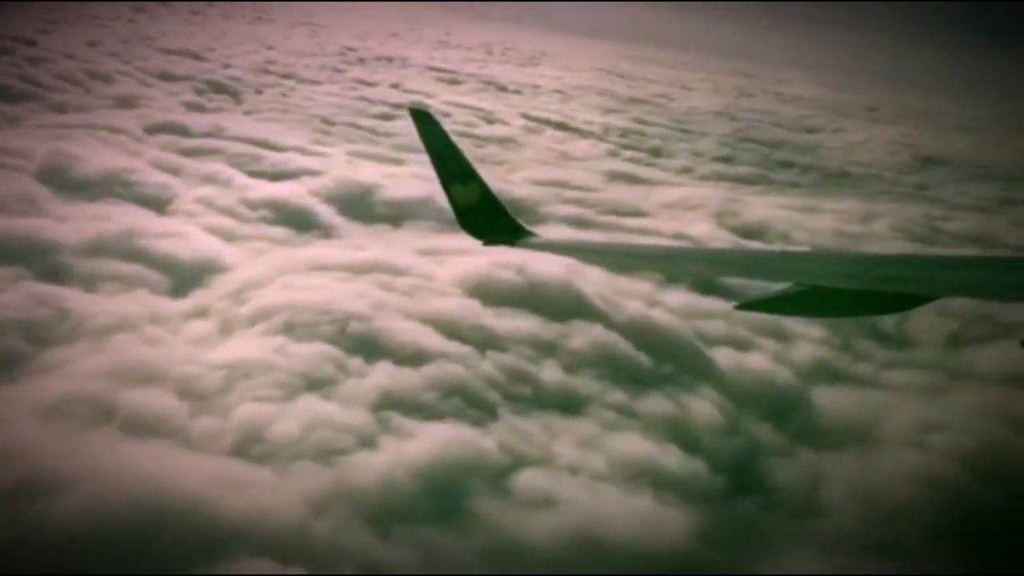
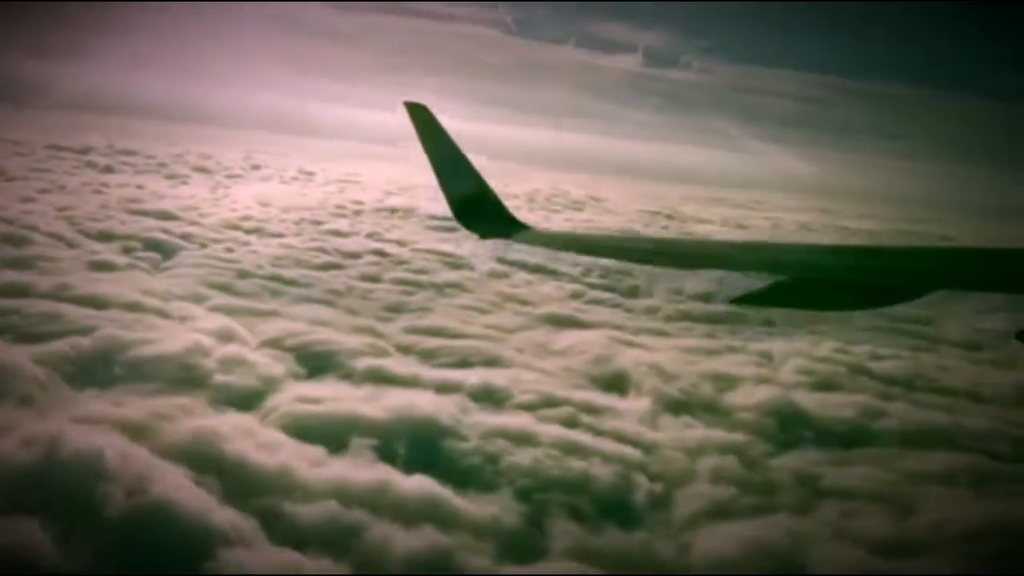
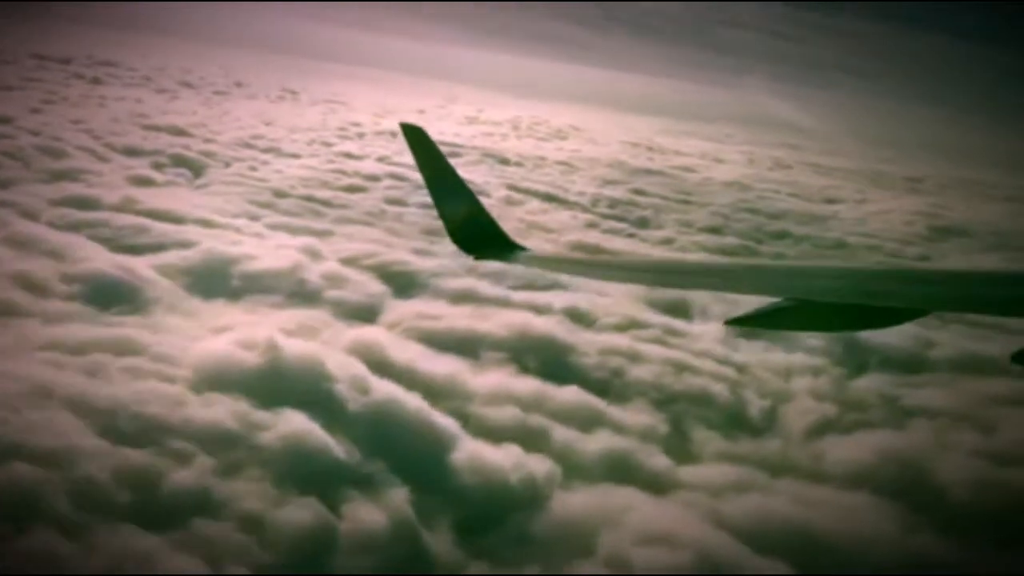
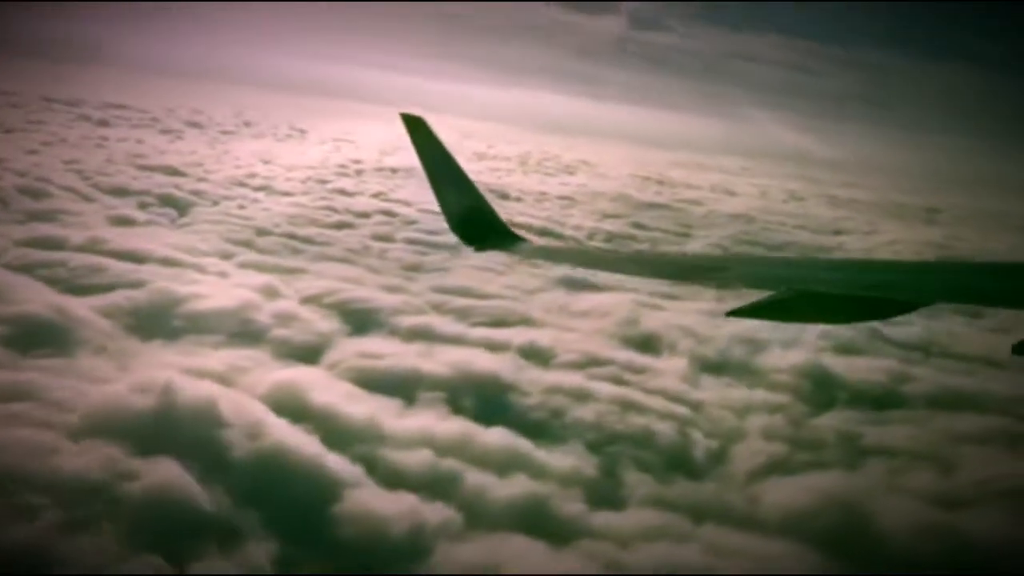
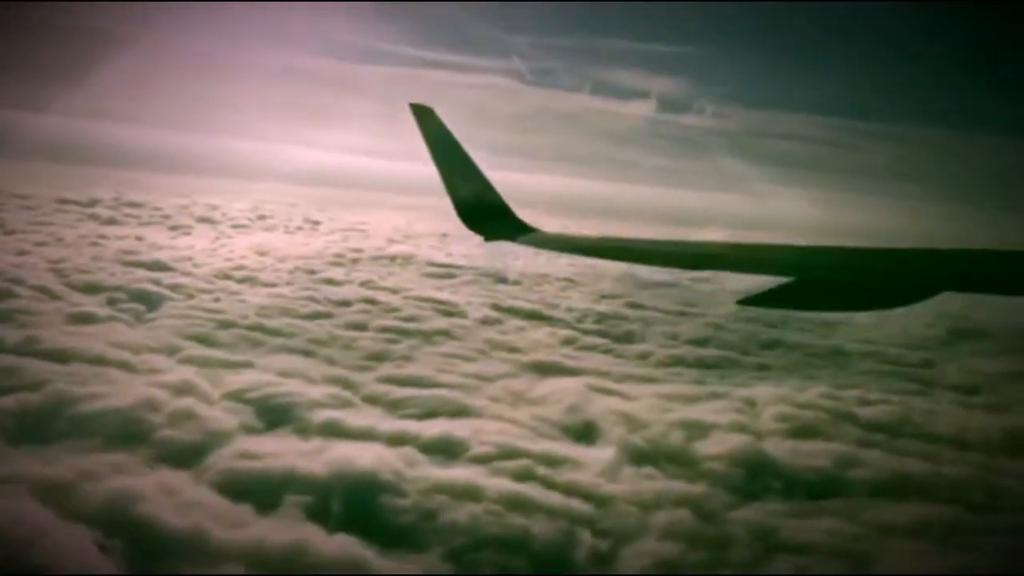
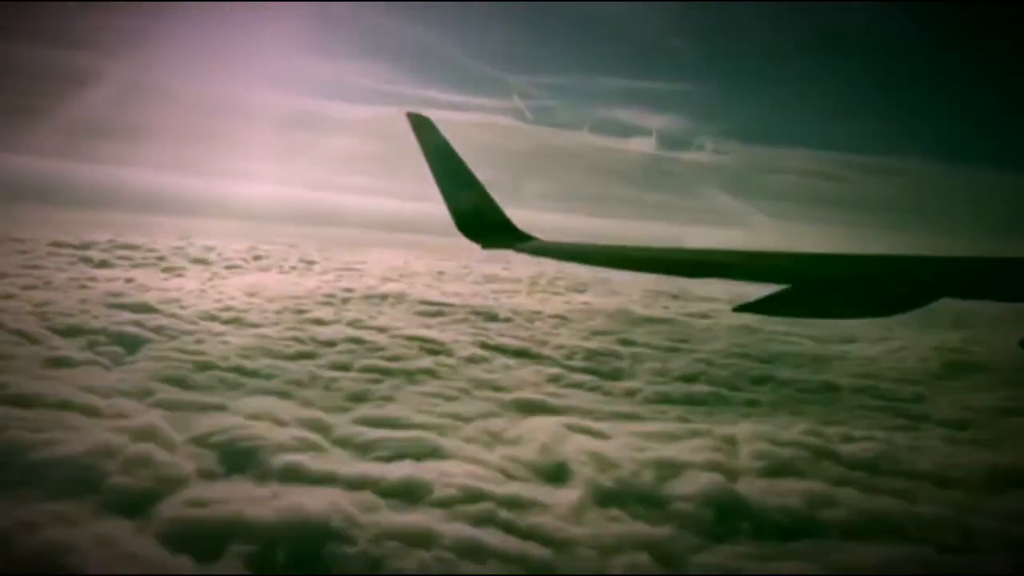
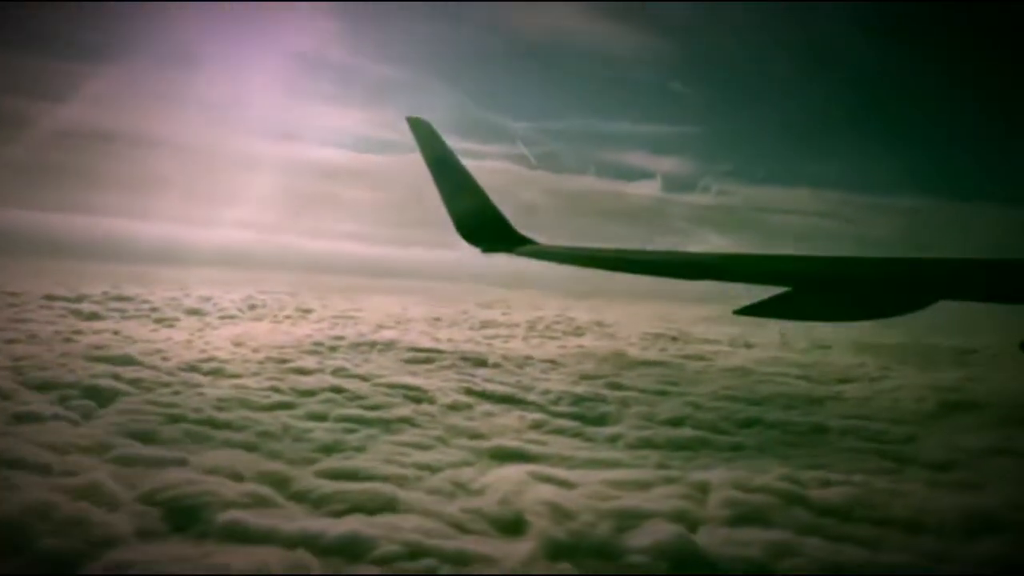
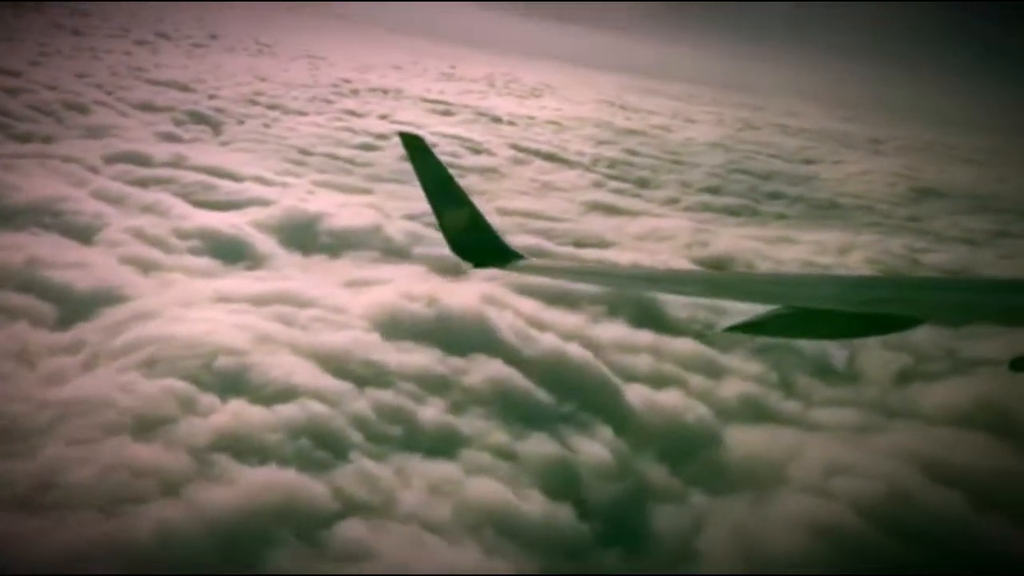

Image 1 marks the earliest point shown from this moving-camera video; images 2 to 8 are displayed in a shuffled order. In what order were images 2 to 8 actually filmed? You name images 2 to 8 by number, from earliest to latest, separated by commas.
8, 3, 4, 2, 5, 6, 7
